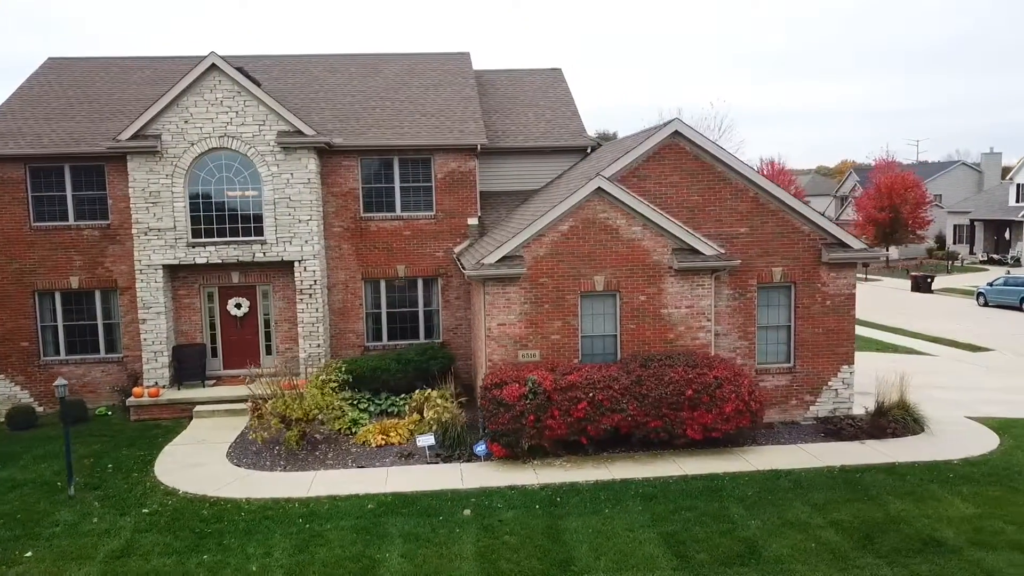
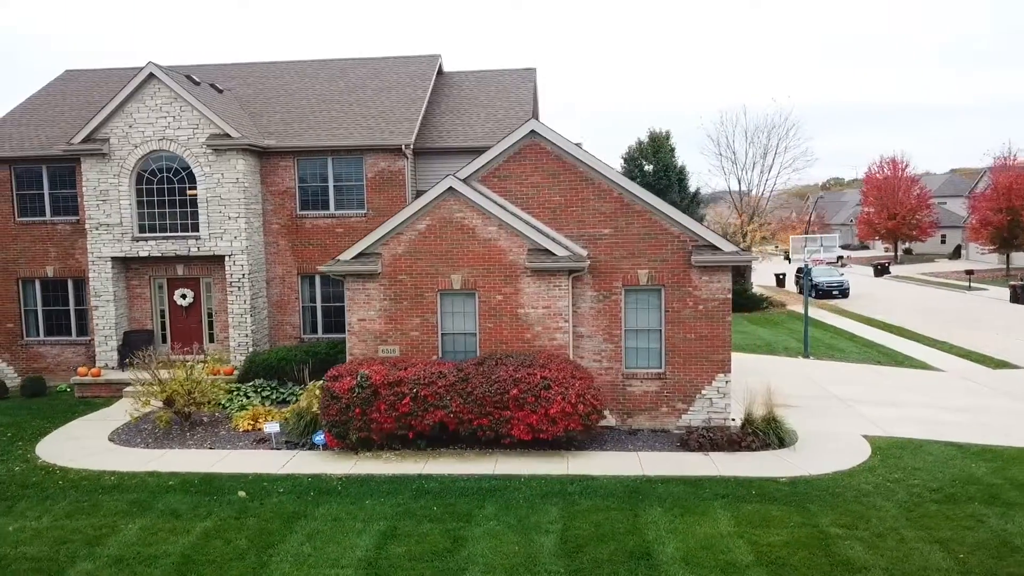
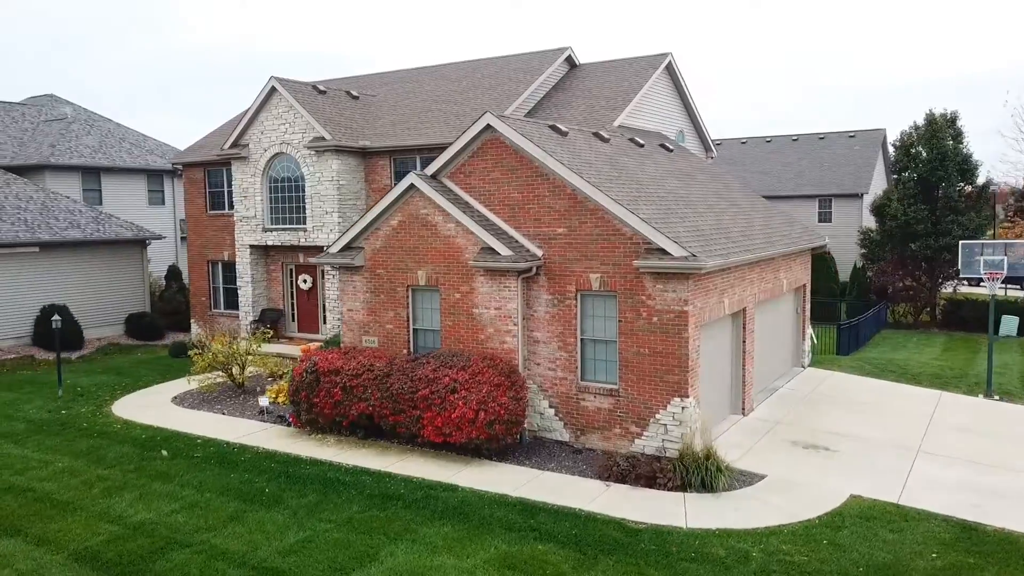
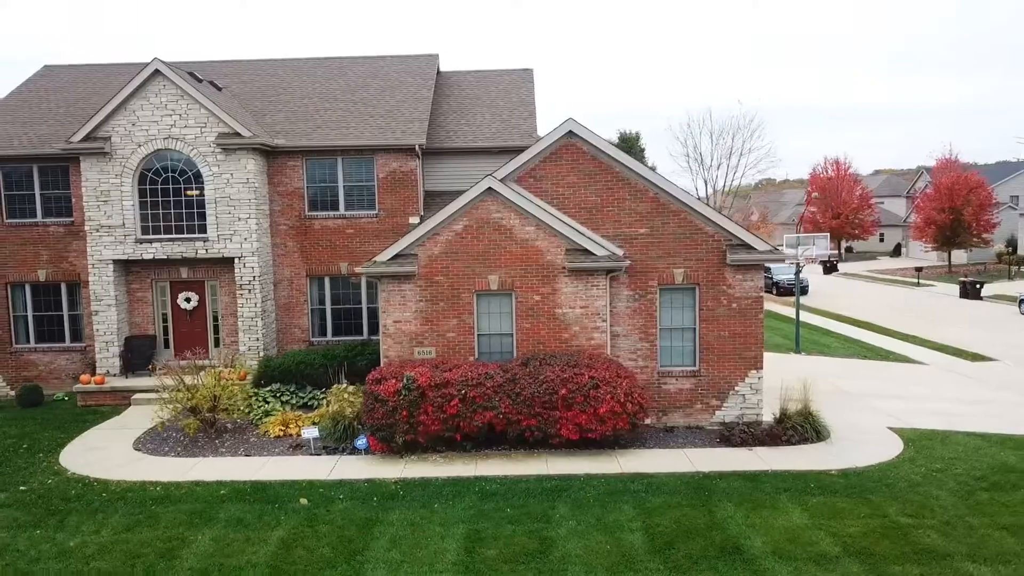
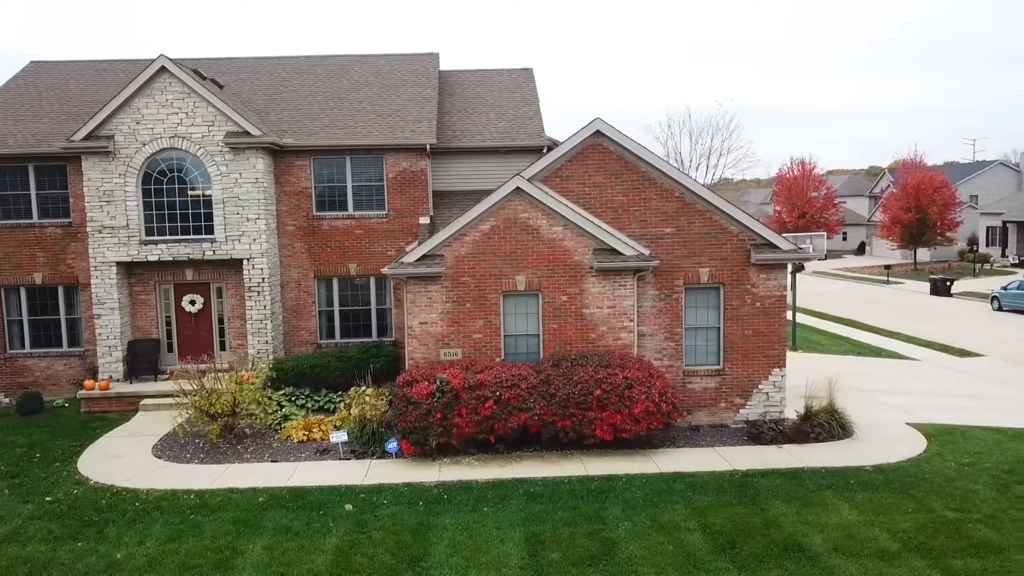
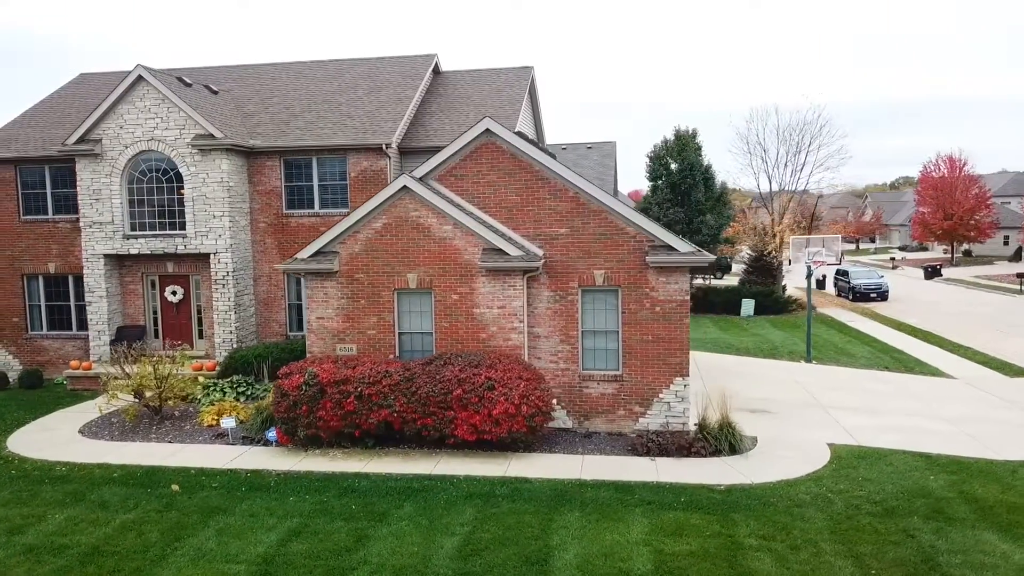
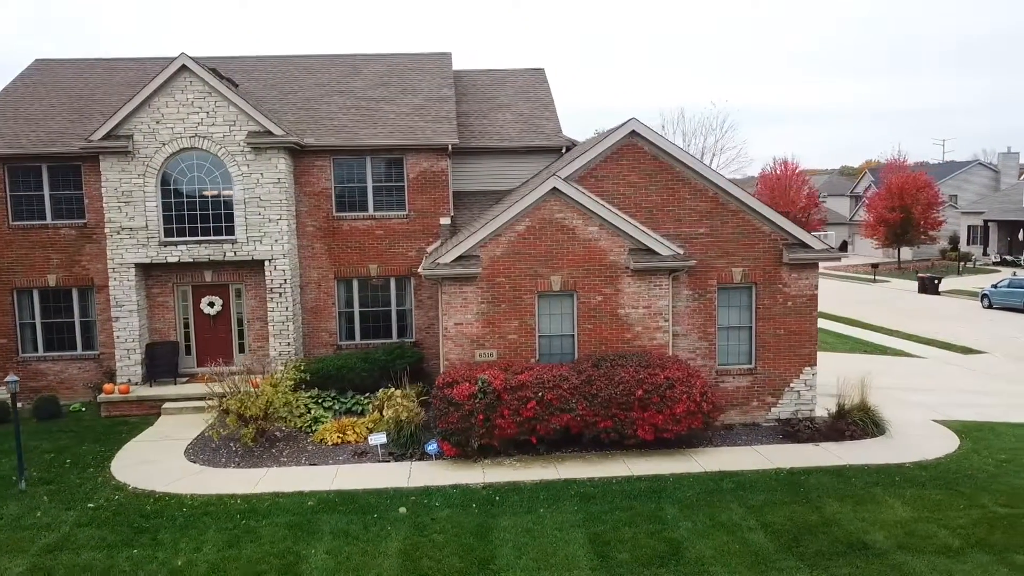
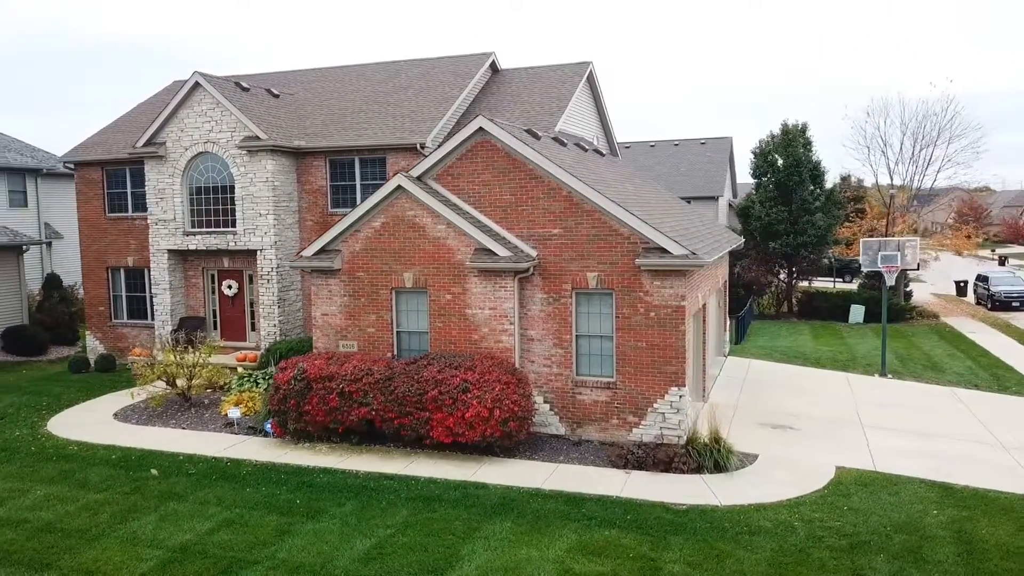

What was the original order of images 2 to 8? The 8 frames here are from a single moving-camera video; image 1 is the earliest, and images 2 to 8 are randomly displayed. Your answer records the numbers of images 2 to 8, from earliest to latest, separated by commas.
7, 5, 4, 2, 6, 8, 3
